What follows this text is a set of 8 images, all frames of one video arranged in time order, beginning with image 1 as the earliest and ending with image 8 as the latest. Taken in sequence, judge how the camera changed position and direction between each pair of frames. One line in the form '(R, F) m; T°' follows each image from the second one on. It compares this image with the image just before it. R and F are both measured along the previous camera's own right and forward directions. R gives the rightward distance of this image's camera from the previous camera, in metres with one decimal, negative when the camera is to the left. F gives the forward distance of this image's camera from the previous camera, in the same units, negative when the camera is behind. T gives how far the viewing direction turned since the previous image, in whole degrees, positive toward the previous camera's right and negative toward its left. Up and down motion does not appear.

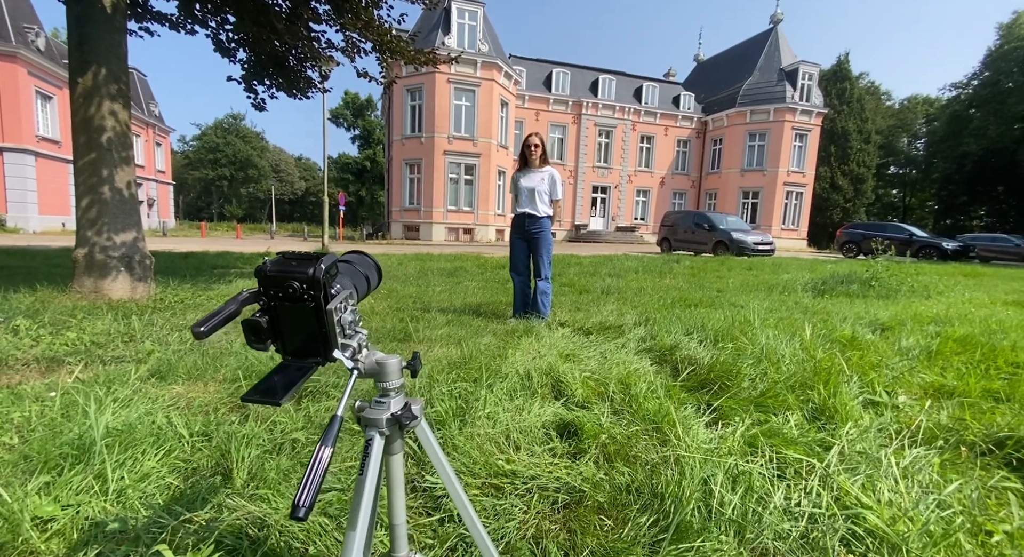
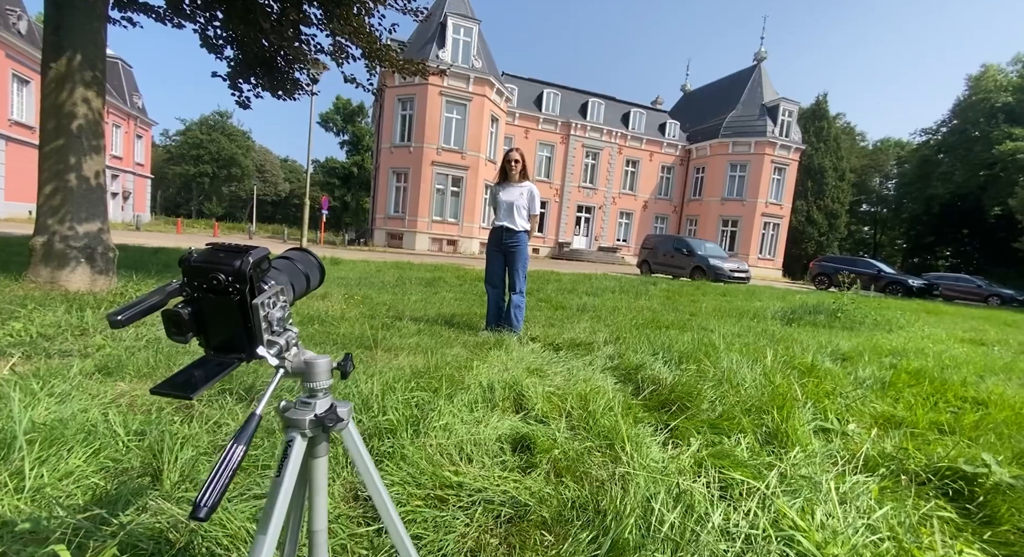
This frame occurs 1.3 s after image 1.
(+0.1, 0.0) m; +2°
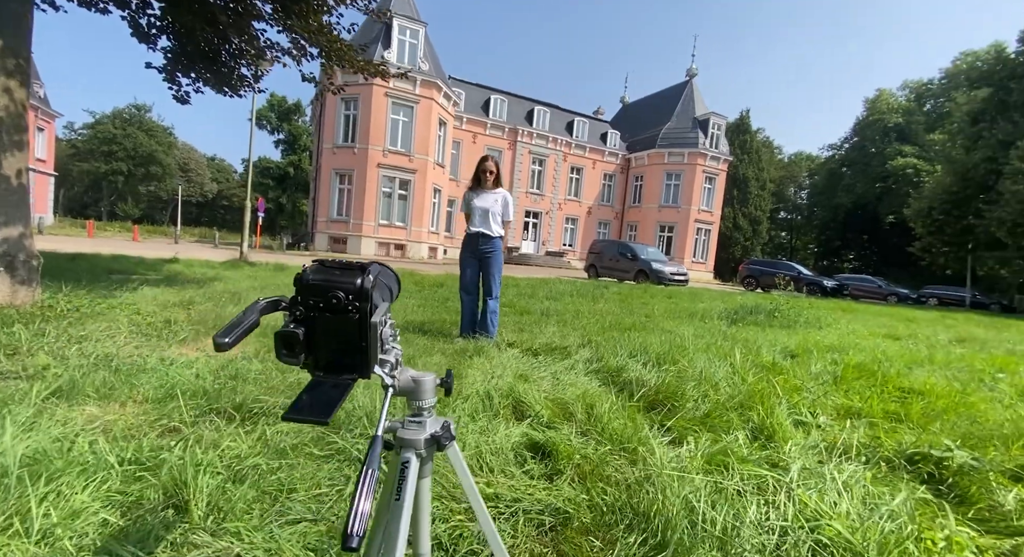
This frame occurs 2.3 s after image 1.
(-0.4, 0.0) m; +8°
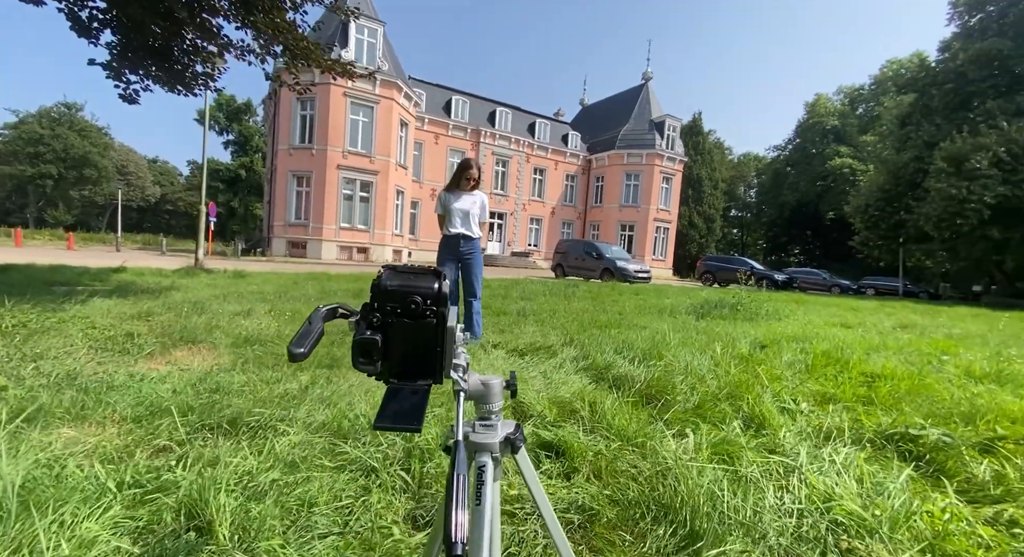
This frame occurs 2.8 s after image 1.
(-0.2, 0.0) m; +5°
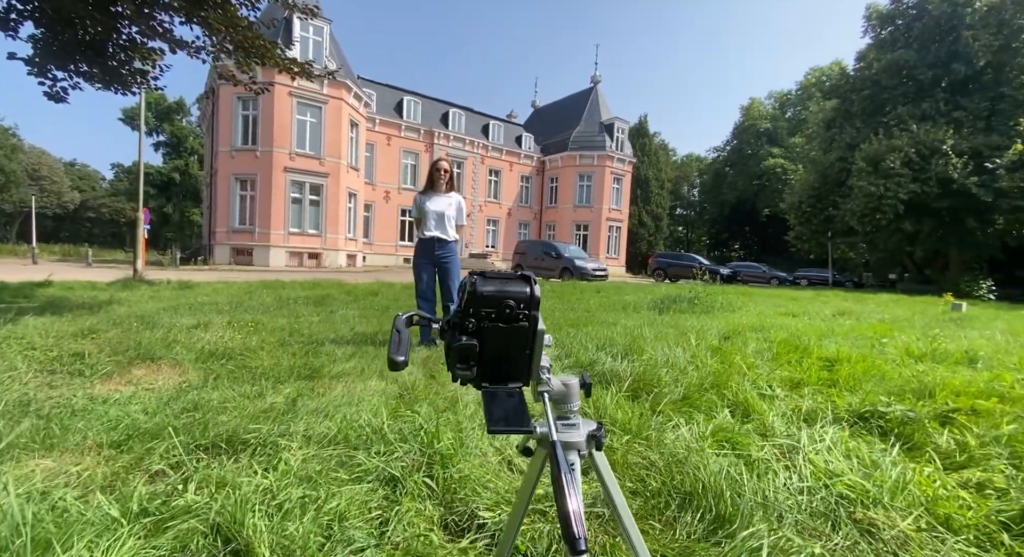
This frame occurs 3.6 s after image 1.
(-0.3, 0.0) m; +6°
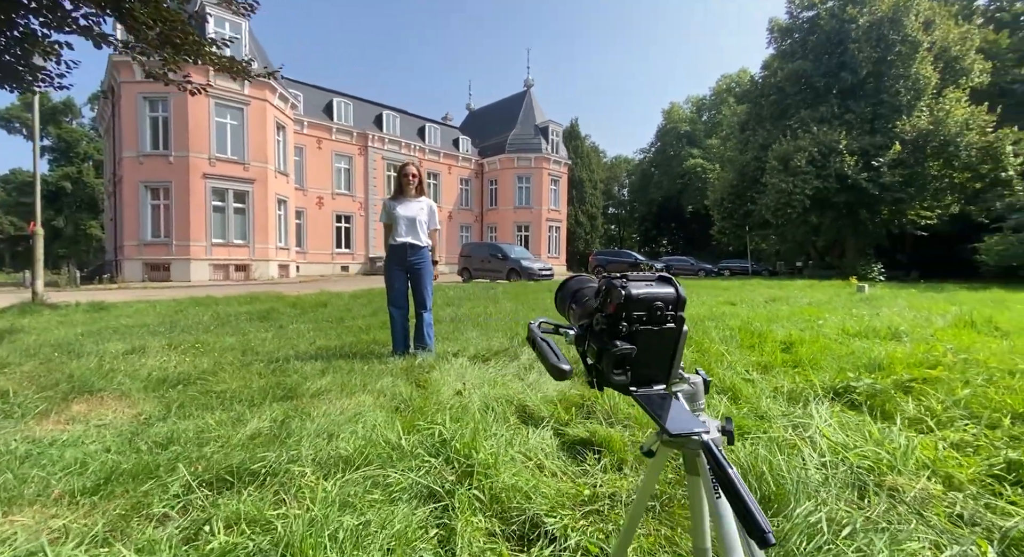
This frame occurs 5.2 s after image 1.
(-0.4, +0.1) m; +9°
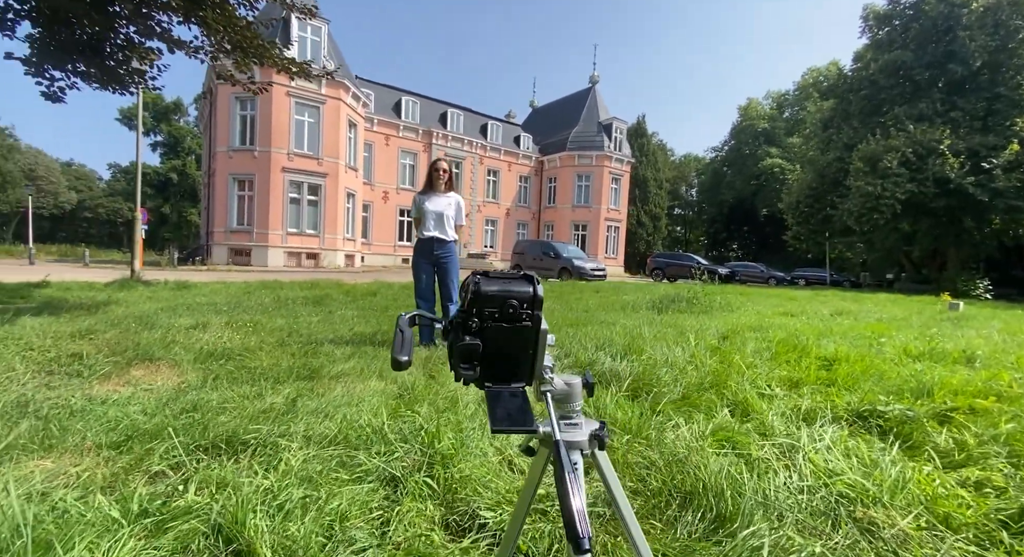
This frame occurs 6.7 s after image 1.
(+0.4, 0.0) m; -8°
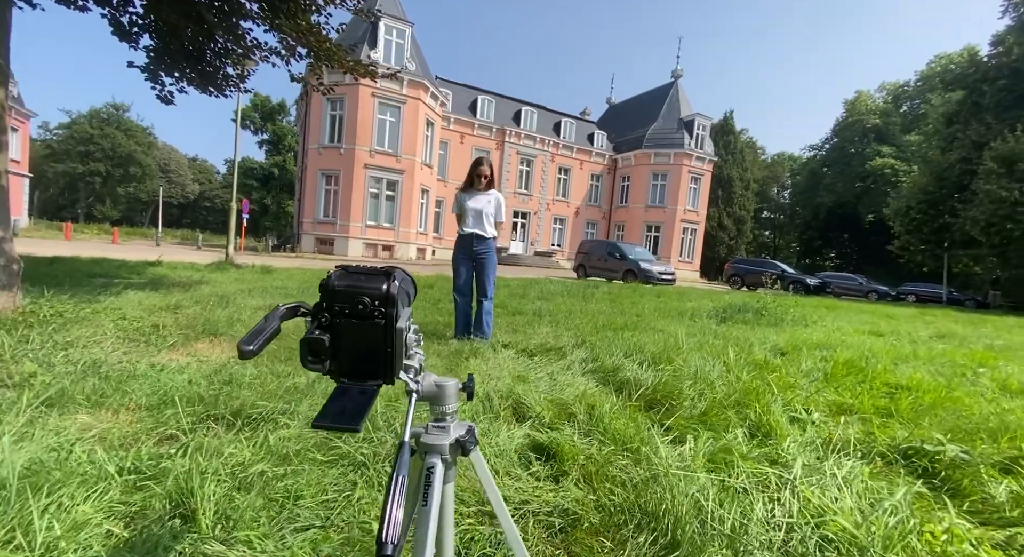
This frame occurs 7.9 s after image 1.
(+0.5, +0.1) m; -10°
